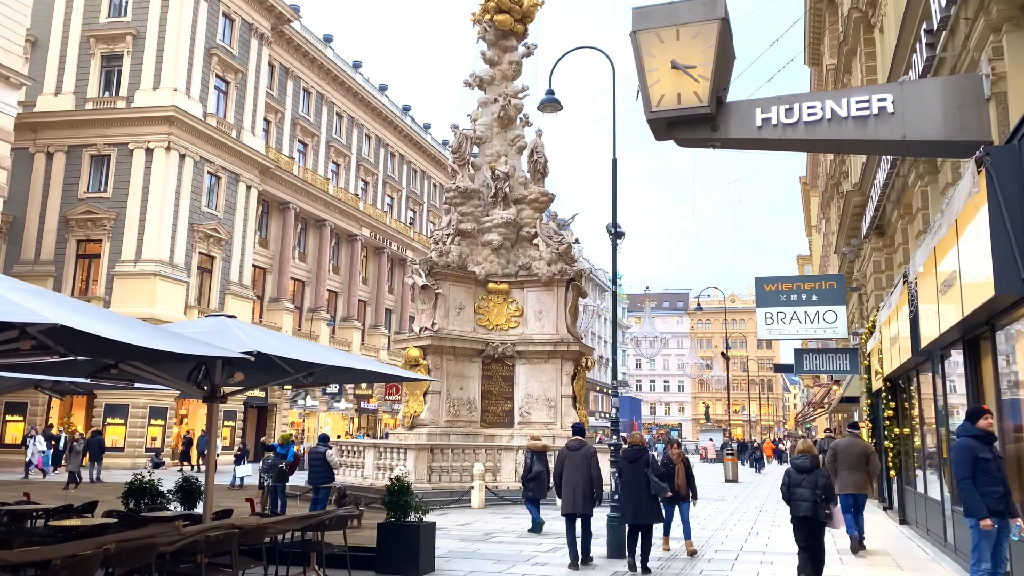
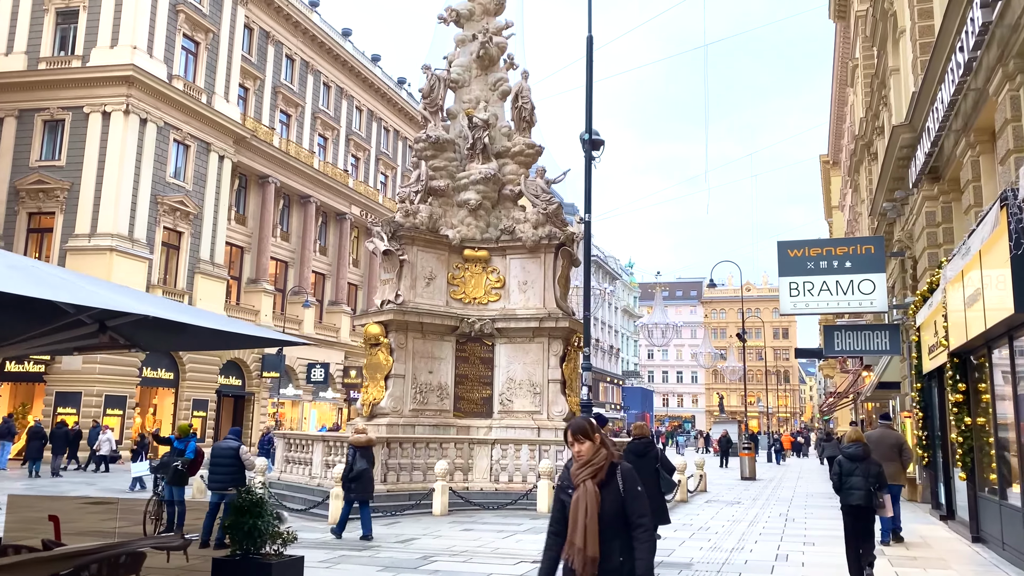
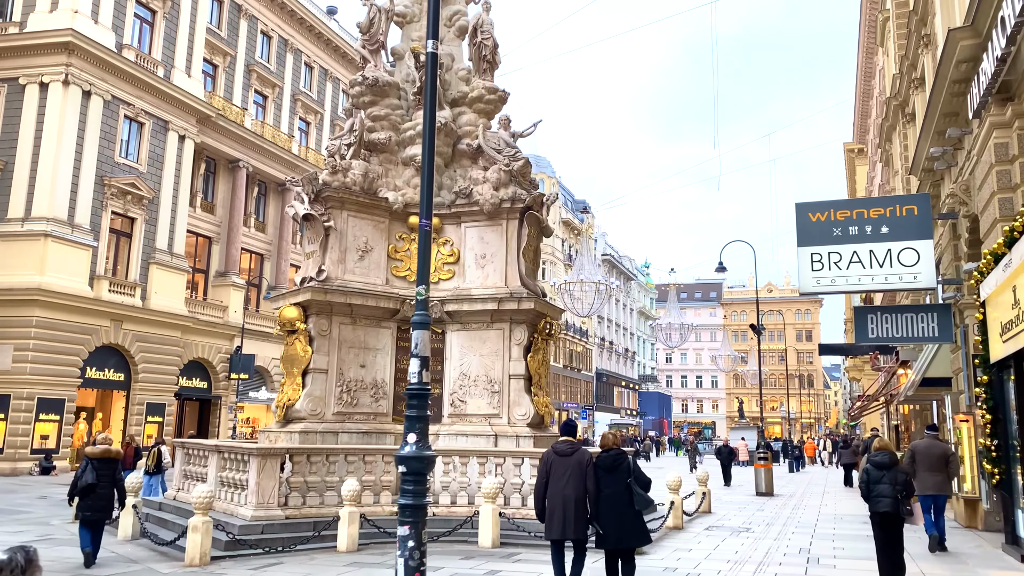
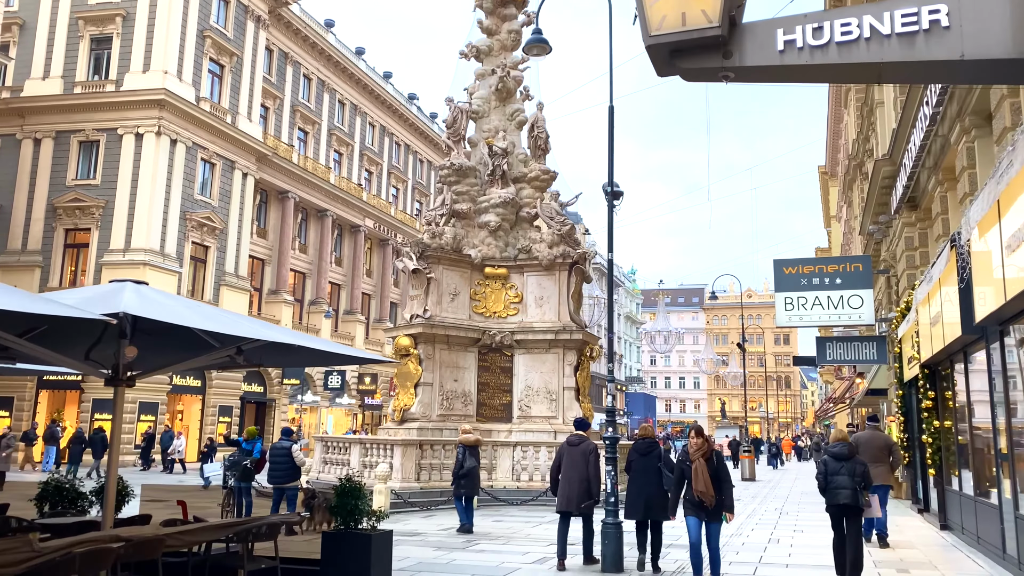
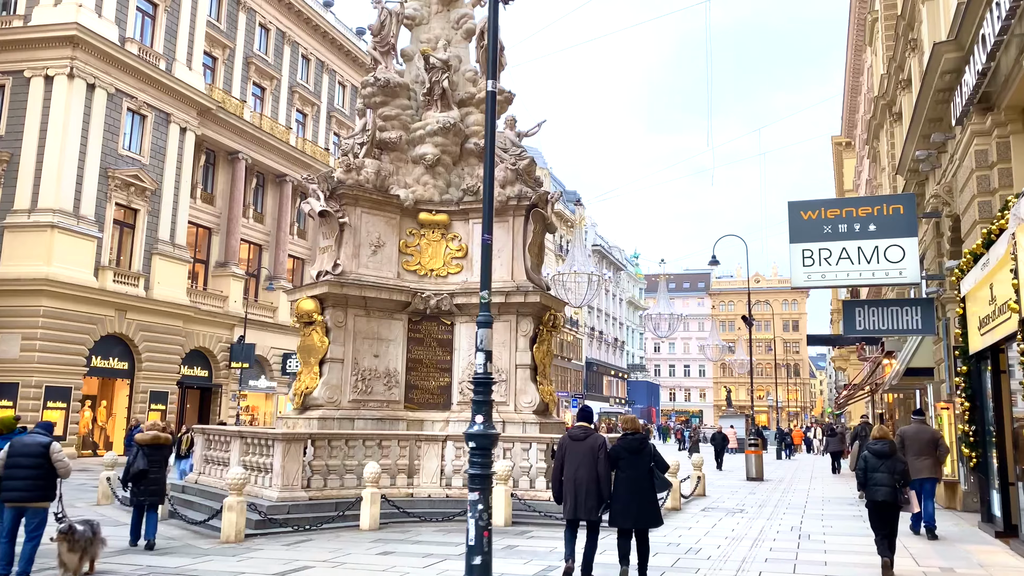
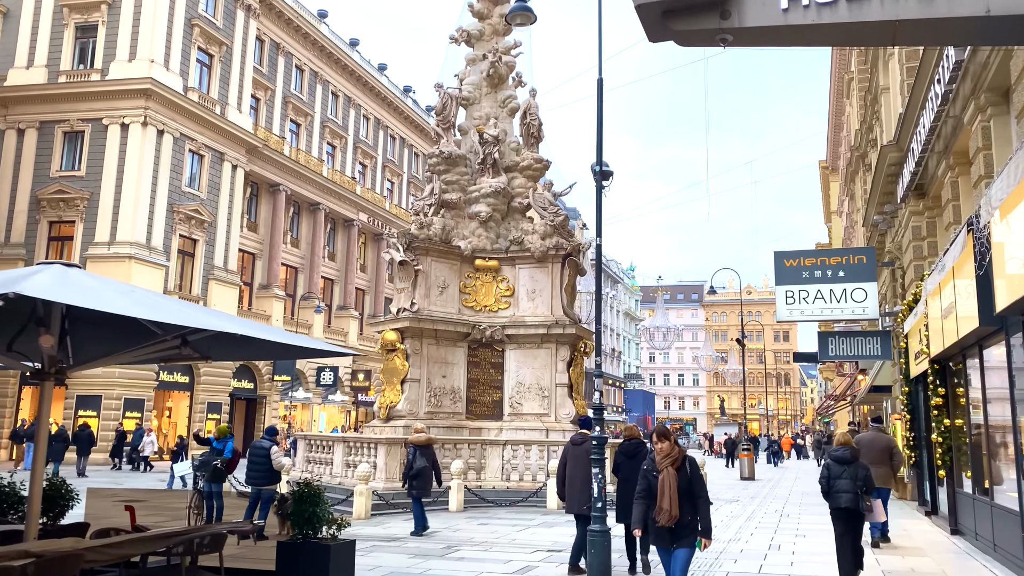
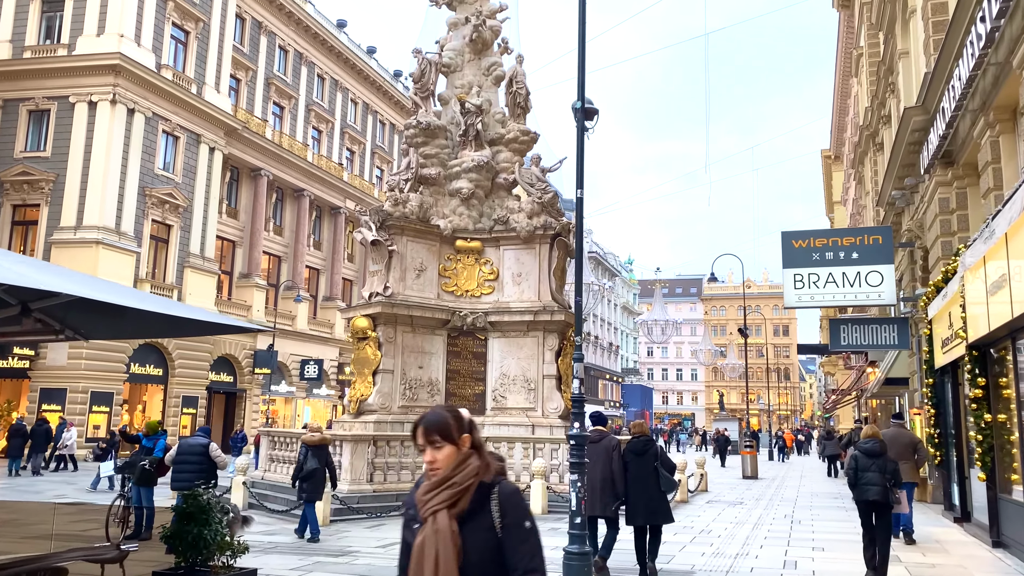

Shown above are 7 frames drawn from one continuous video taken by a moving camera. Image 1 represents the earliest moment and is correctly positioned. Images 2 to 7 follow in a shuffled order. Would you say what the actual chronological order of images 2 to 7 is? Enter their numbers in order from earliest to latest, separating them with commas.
4, 6, 2, 7, 5, 3
